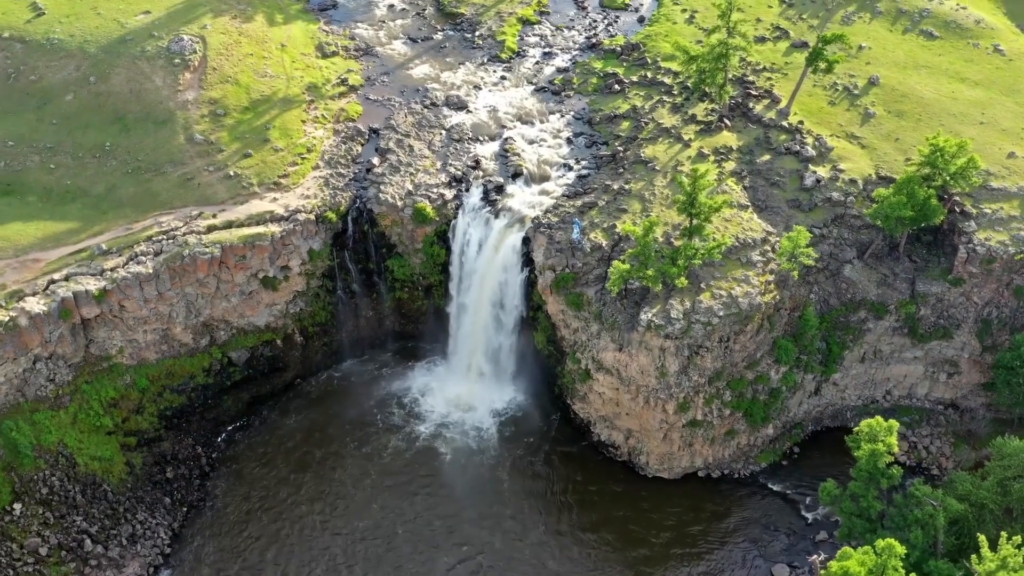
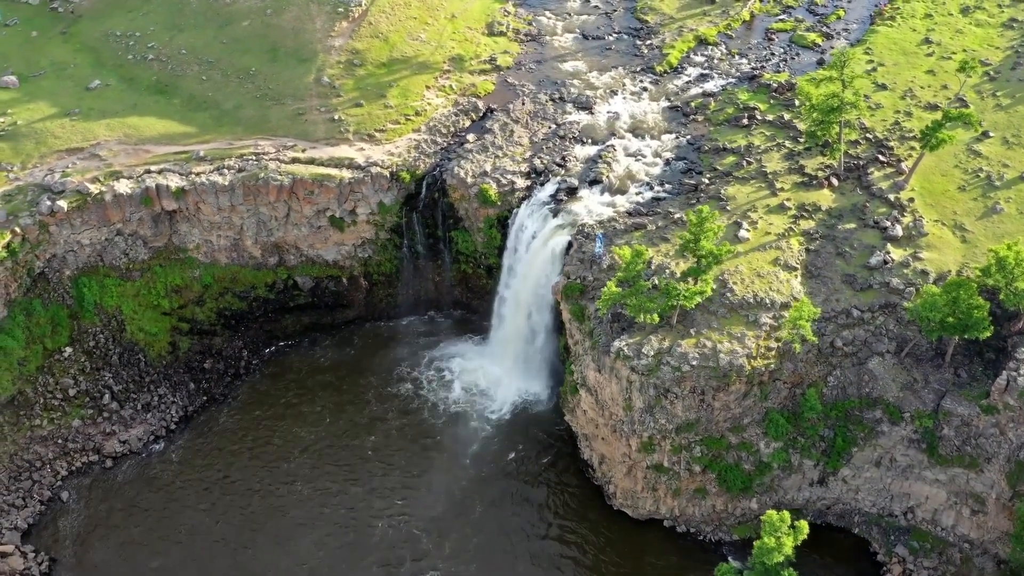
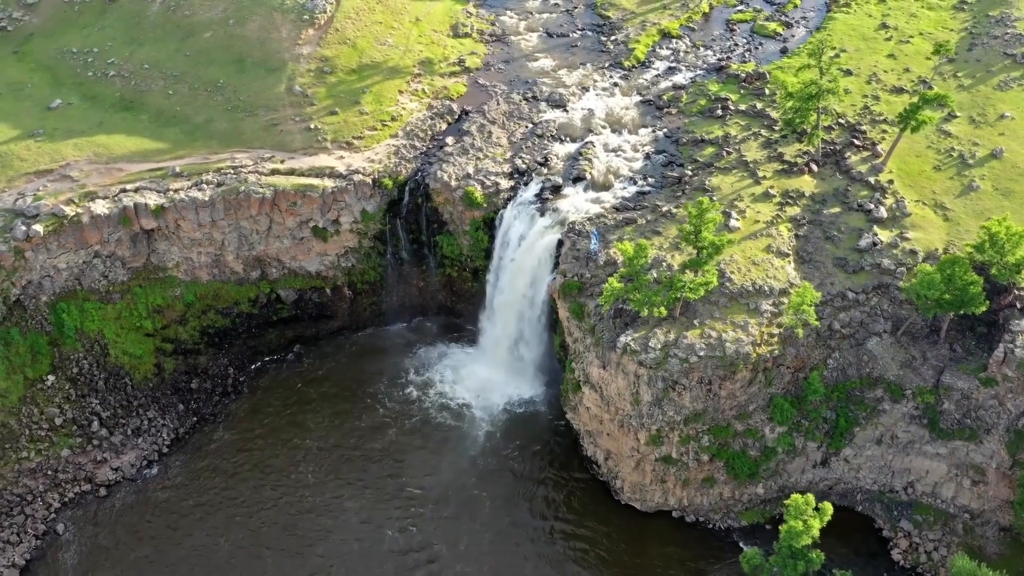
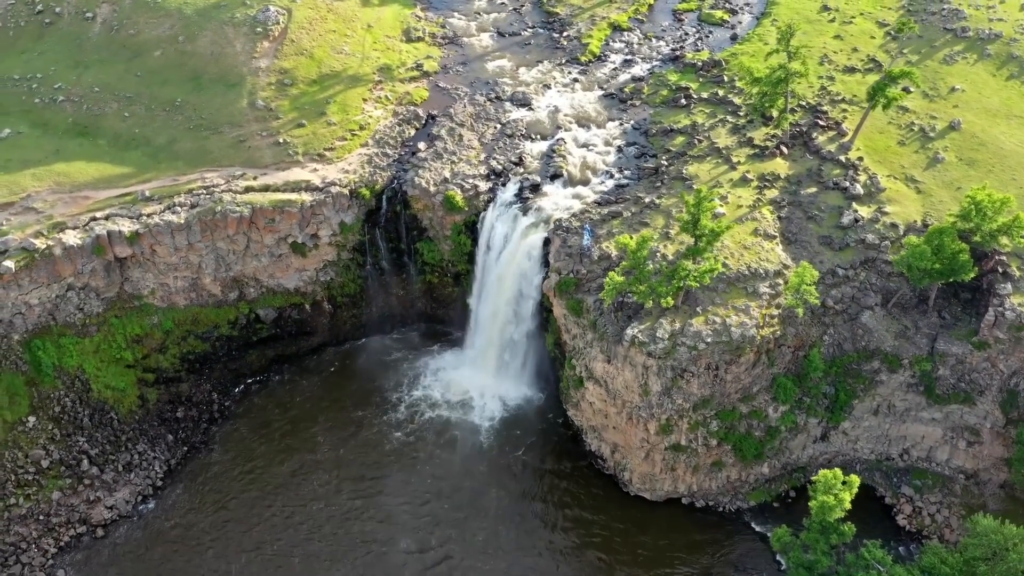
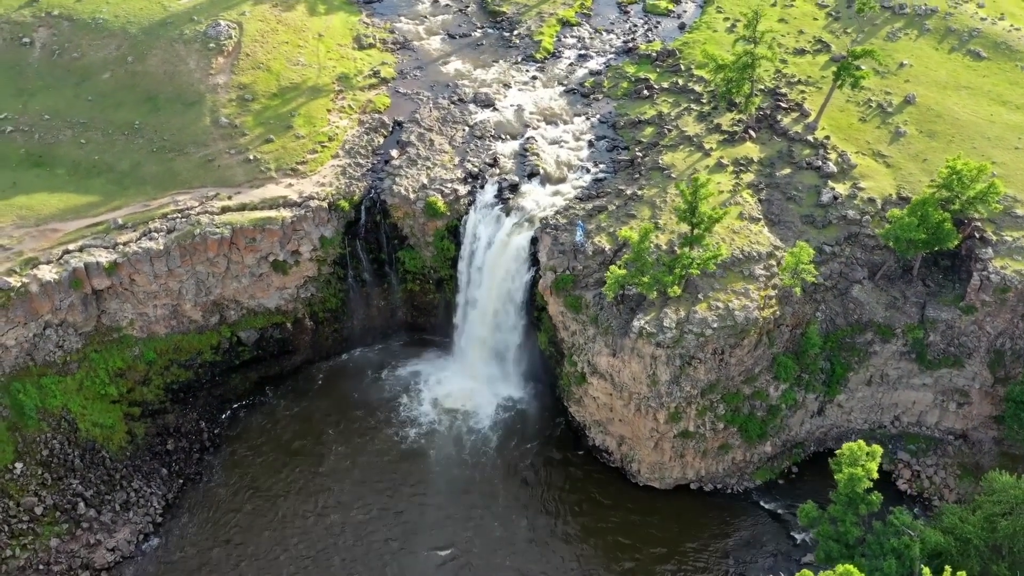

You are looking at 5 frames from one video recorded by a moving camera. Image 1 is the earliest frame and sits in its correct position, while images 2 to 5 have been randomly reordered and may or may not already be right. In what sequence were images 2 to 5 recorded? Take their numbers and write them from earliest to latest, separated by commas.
5, 4, 3, 2
